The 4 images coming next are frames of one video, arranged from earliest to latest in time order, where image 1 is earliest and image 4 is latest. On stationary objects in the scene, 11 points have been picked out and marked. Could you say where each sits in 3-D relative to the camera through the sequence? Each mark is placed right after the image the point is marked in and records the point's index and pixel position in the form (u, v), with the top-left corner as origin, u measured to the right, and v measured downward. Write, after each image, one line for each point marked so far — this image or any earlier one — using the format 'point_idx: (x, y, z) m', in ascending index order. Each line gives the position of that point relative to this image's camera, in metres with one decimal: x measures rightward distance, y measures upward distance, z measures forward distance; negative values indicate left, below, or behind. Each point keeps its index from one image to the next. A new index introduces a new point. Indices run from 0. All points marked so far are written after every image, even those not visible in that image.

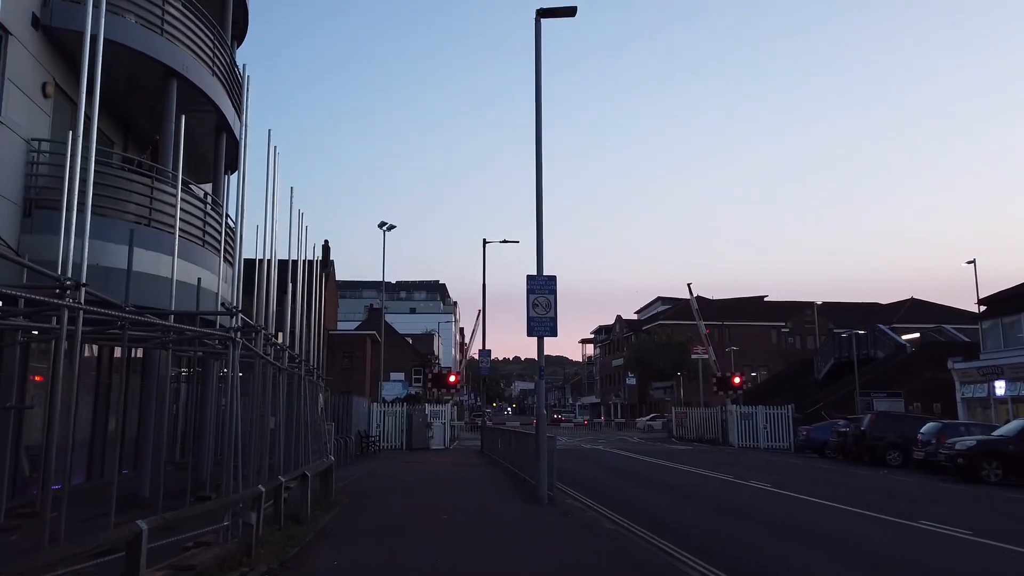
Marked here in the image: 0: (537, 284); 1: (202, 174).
0: (+0.4, +0.1, +13.6) m
1: (-7.0, +2.5, +19.6) m
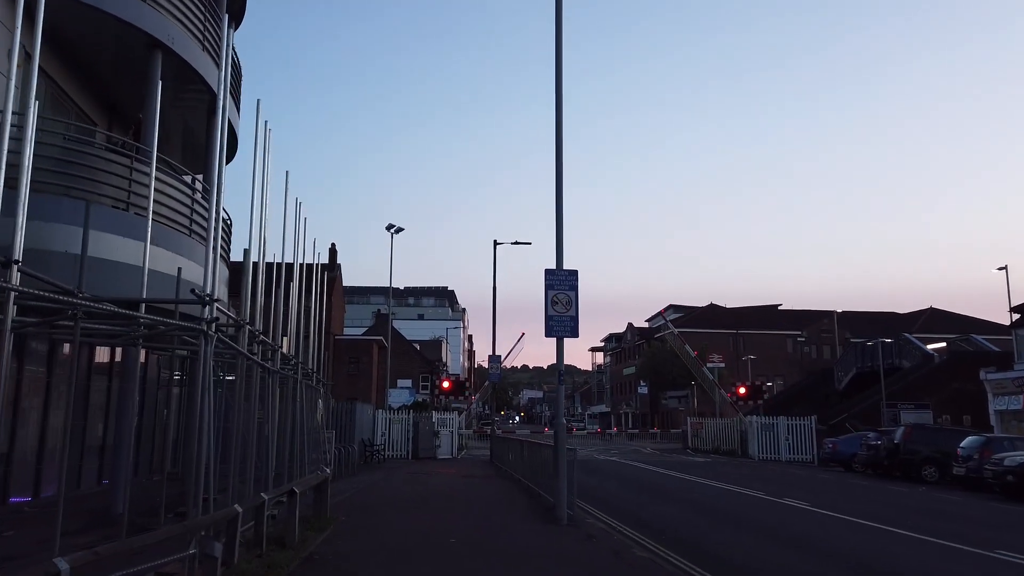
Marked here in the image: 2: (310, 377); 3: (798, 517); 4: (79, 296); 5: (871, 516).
0: (+0.6, +0.1, +12.3) m
1: (-6.6, +2.6, +18.4) m
2: (-4.4, -1.9, +18.8) m
3: (+5.6, -4.5, +17.0) m
4: (-3.7, -0.1, +7.4) m
5: (+7.8, -4.9, +18.8) m
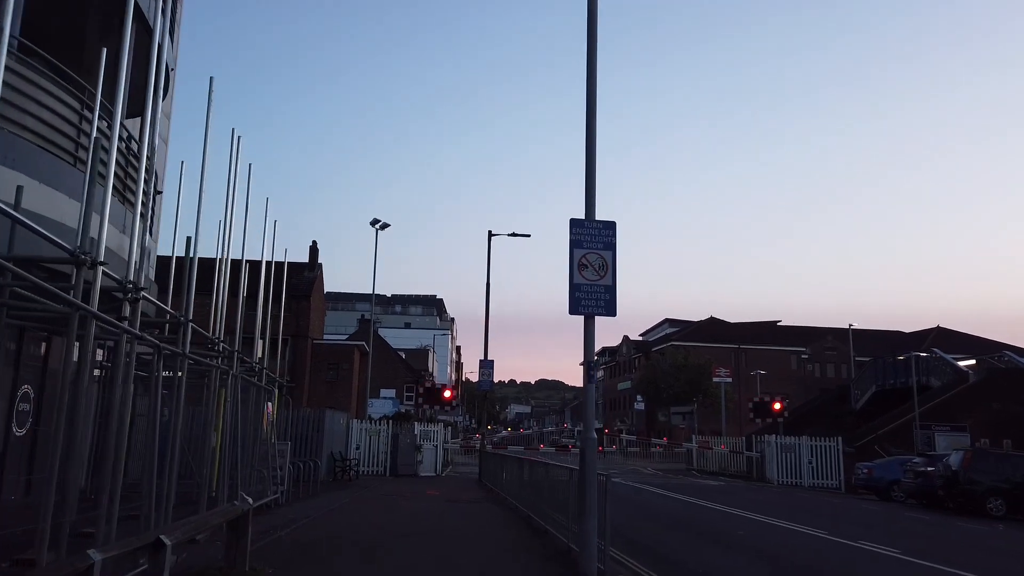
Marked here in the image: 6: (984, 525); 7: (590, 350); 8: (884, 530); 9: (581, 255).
0: (+0.7, +0.5, +8.7) m
1: (-6.5, +3.1, +14.7) m
2: (-4.4, -1.5, +15.1) m
3: (+5.6, -4.3, +13.4) m
4: (-3.5, +0.5, +3.7) m
5: (+7.7, -4.8, +15.2) m
6: (+10.3, -5.2, +19.1) m
7: (+0.8, -0.6, +9.0) m
8: (+8.1, -5.3, +19.2) m
9: (+0.7, +0.3, +8.7) m
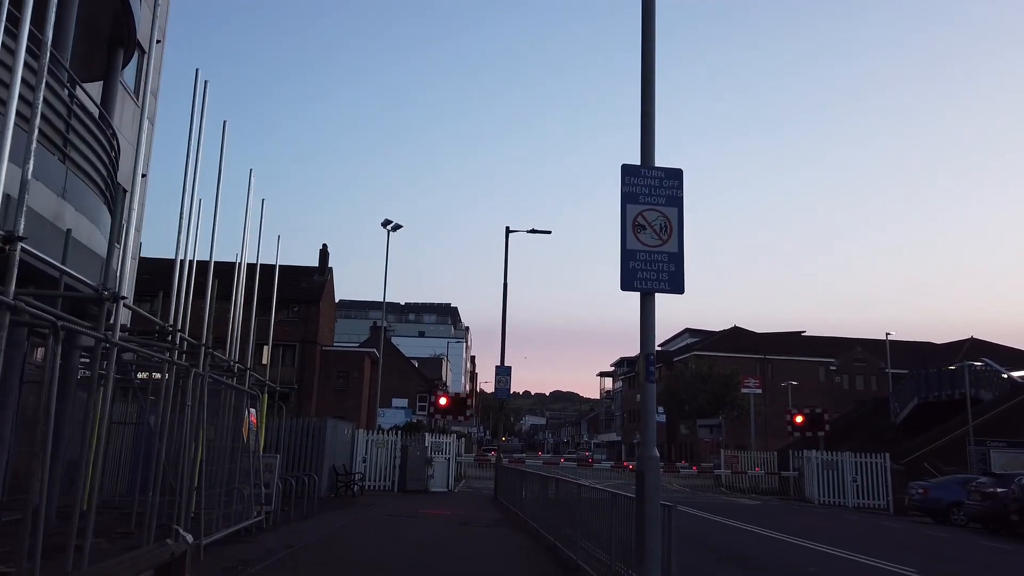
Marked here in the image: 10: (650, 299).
0: (+1.0, +0.8, +6.5) m
1: (-6.2, +3.3, +12.7) m
2: (-4.1, -1.3, +13.0) m
3: (+5.9, -4.1, +11.1) m
4: (-3.3, +0.9, +1.6) m
5: (+8.0, -4.7, +12.8) m
6: (+10.7, -5.2, +16.7) m
7: (+1.0, -0.4, +6.8) m
8: (+8.5, -5.2, +16.8) m
9: (+0.9, +0.6, +6.6) m
10: (+1.0, -0.1, +6.5) m
